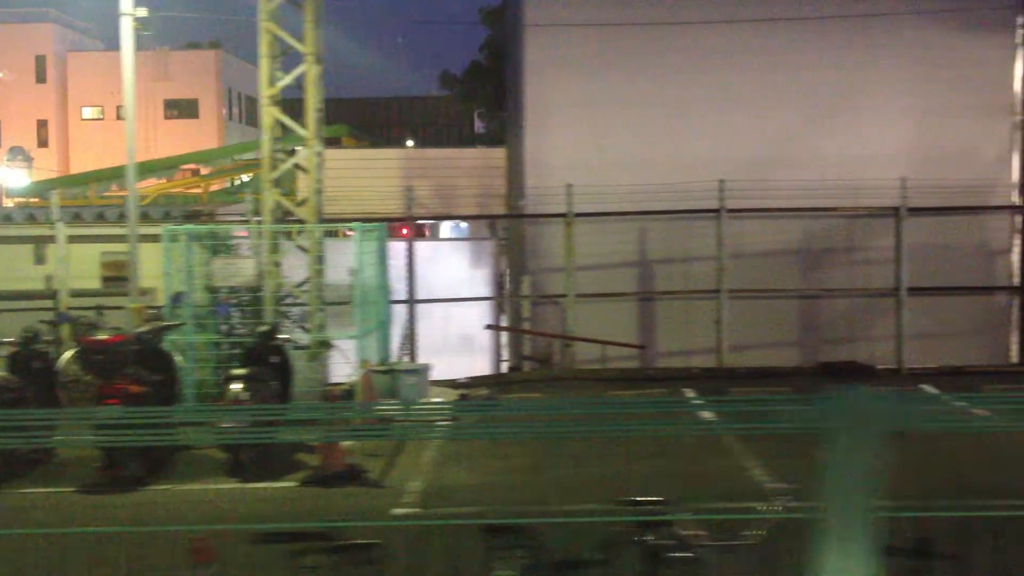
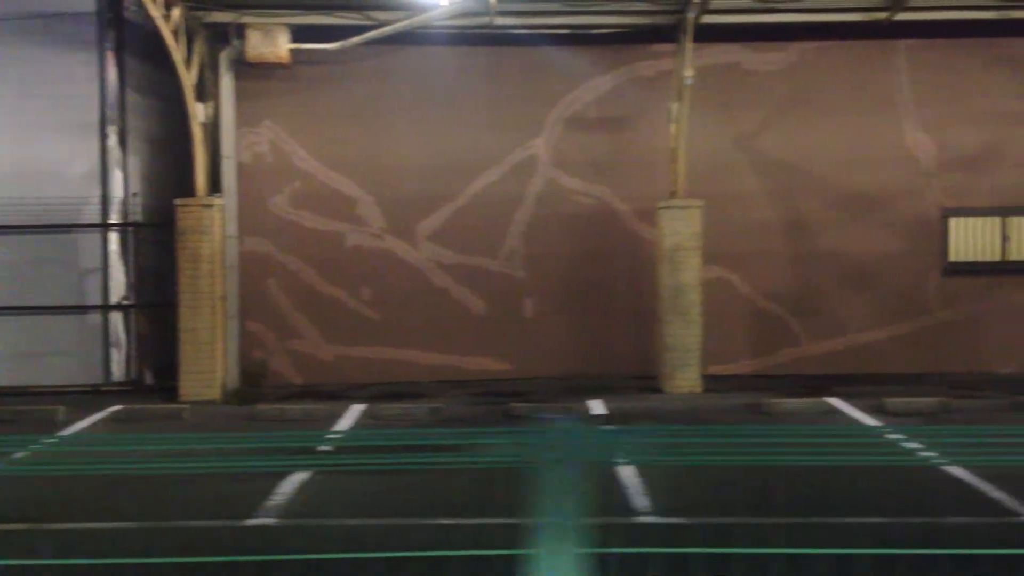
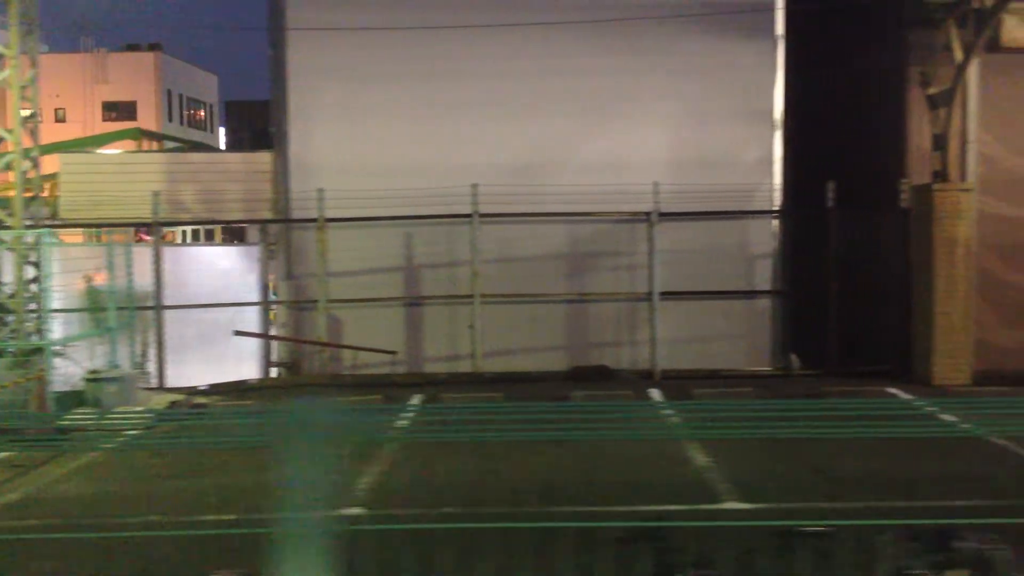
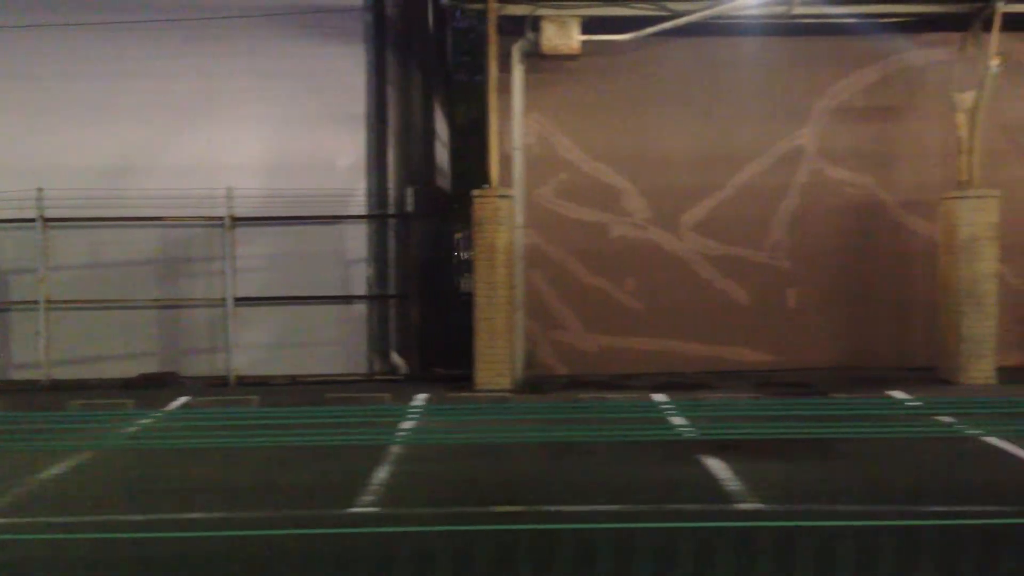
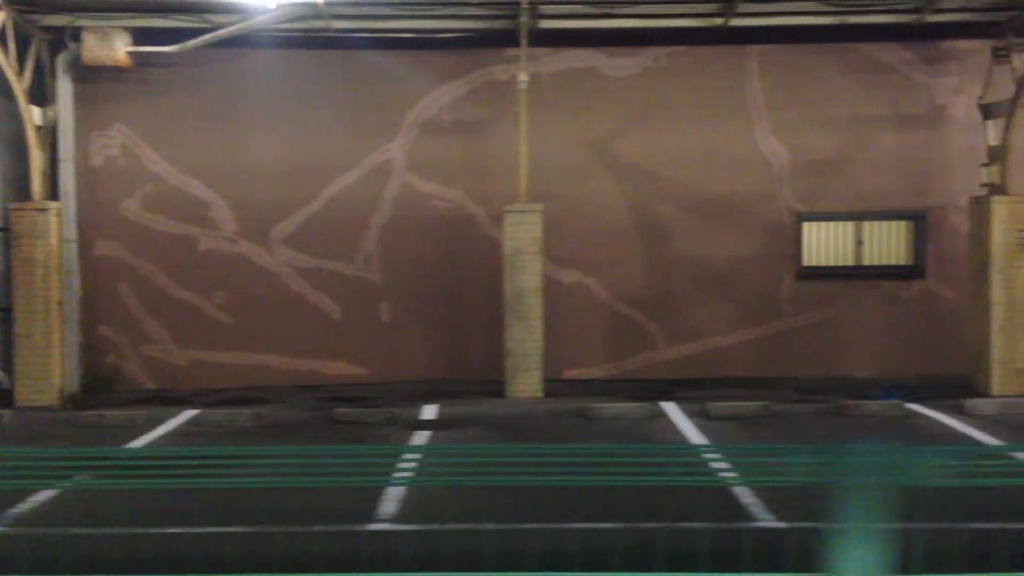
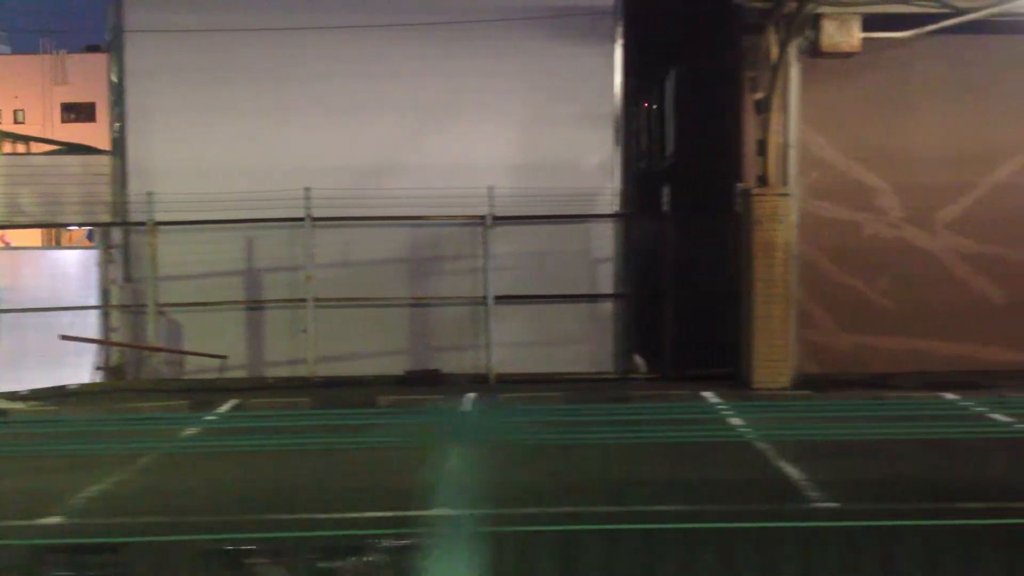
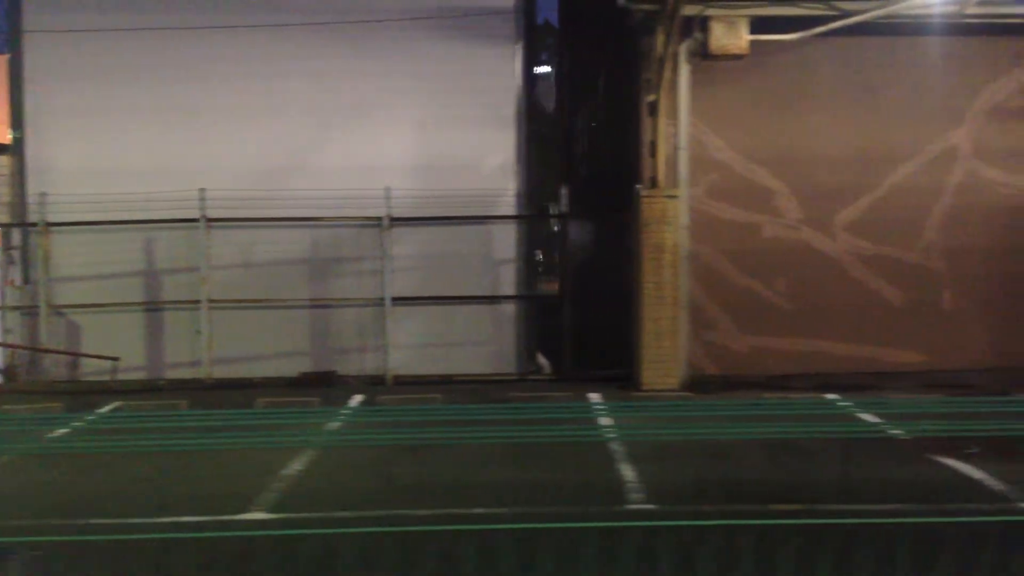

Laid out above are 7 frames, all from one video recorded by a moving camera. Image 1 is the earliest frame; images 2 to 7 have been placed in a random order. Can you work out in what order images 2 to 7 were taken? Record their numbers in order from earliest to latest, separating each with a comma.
3, 6, 7, 4, 2, 5
